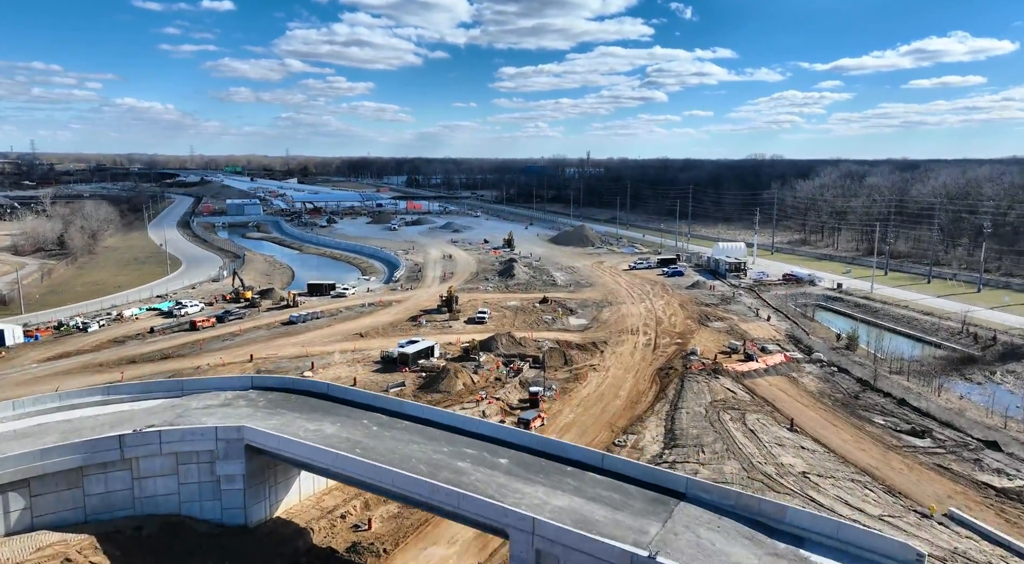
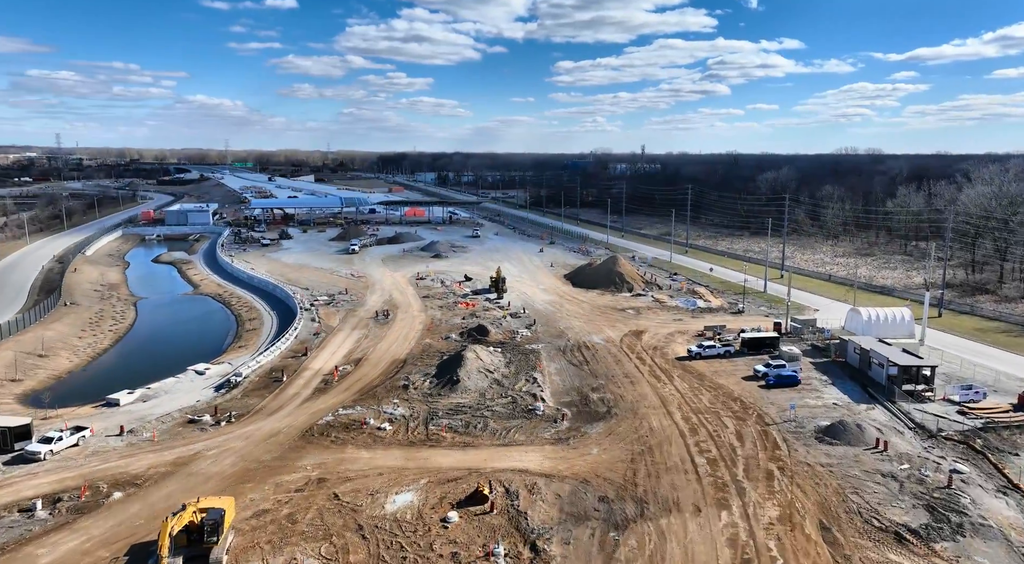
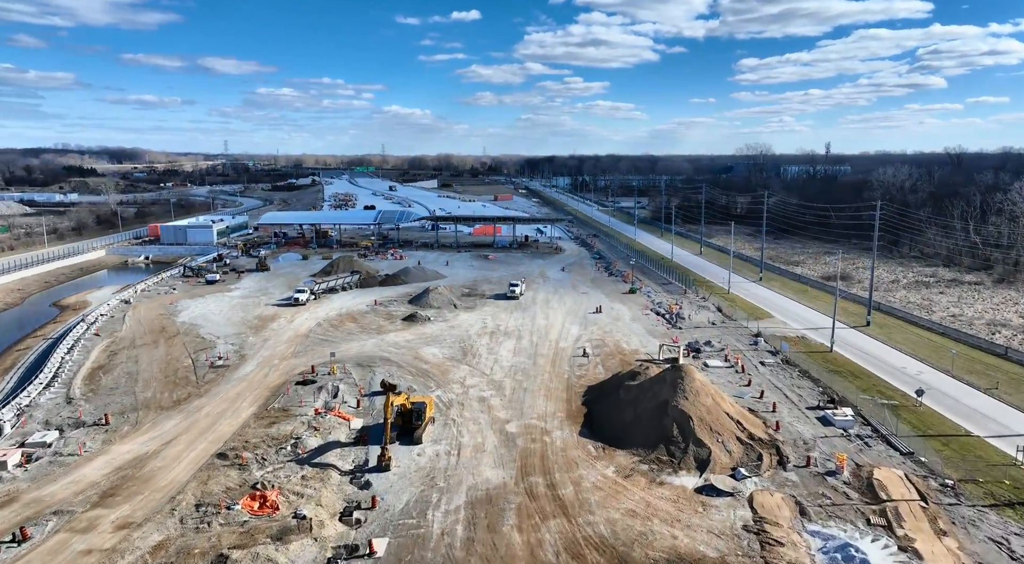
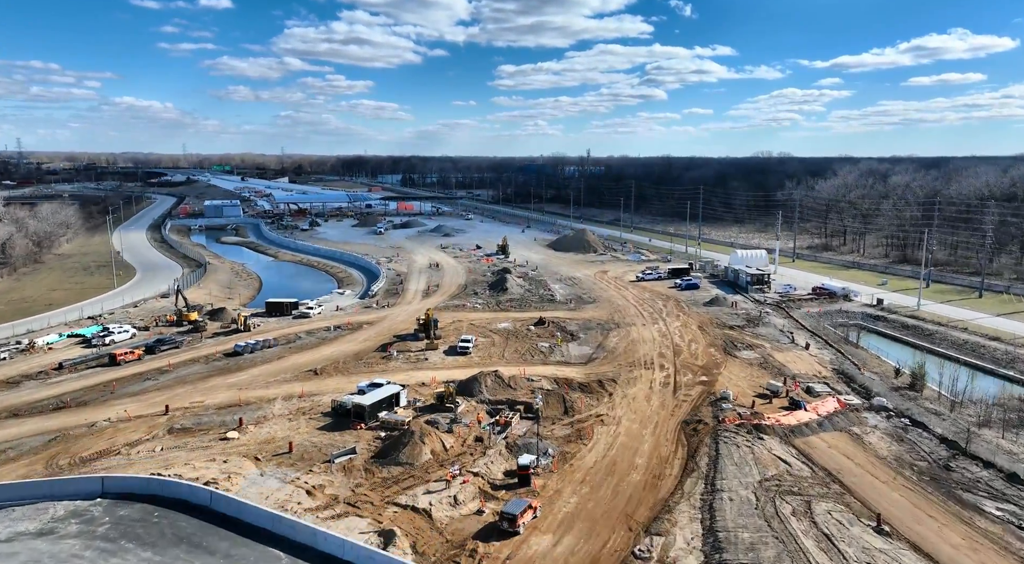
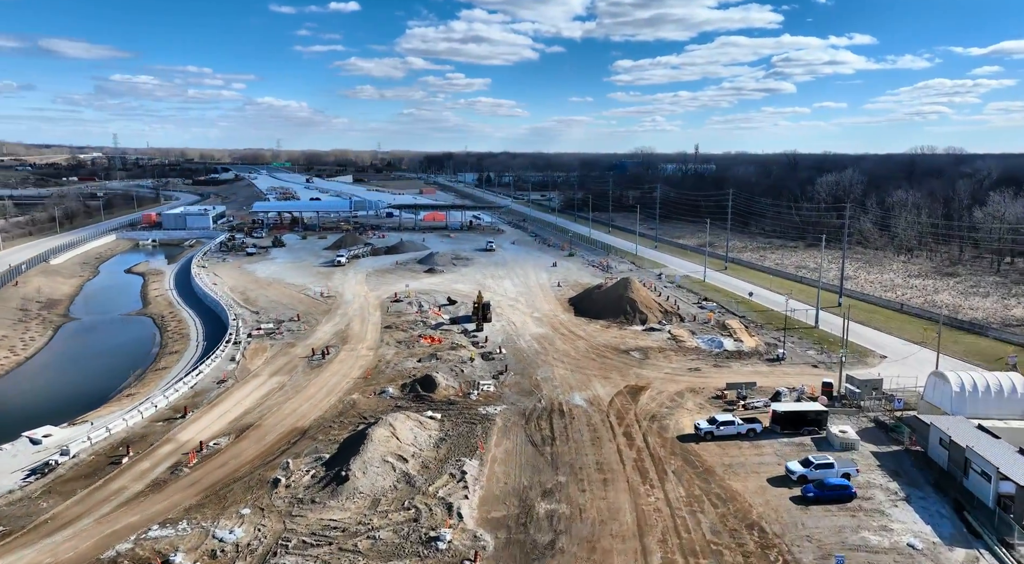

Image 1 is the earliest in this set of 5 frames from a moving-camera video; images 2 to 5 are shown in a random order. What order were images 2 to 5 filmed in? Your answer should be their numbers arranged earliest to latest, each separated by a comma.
4, 2, 5, 3
